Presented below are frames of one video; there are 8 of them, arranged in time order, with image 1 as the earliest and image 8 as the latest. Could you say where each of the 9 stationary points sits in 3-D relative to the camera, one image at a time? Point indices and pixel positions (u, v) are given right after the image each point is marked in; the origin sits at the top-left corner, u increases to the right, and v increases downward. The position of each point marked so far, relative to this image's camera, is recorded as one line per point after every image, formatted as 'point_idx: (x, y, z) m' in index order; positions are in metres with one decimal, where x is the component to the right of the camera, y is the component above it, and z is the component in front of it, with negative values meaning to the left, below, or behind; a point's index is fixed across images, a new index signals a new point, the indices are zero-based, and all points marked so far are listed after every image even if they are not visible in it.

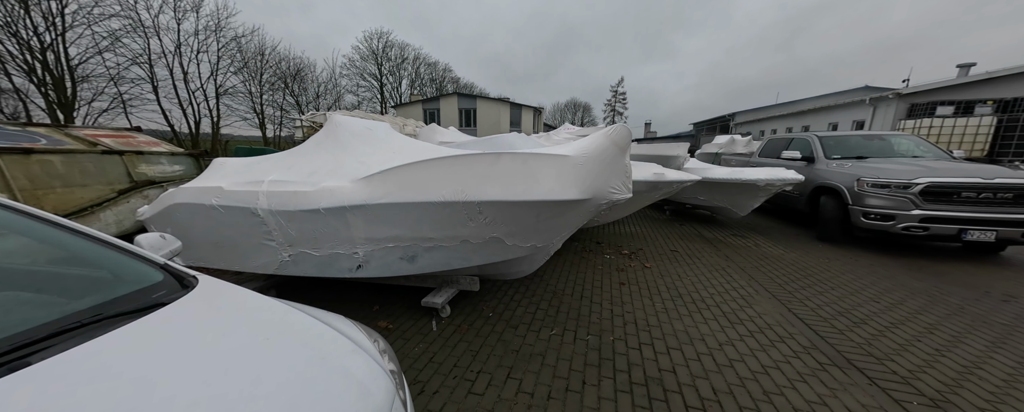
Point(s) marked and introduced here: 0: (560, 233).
0: (+0.4, -0.2, +2.4) m
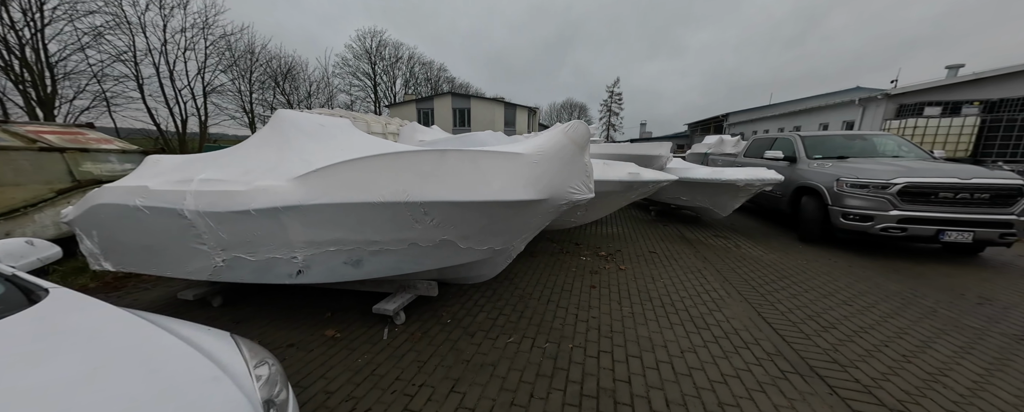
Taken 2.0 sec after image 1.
0: (+0.1, -0.2, +2.3) m
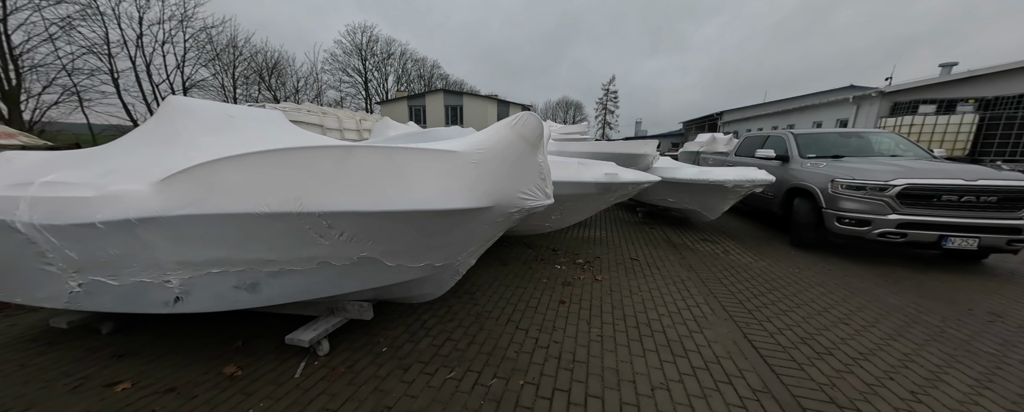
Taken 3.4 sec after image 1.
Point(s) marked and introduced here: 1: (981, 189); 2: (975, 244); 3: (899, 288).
0: (-0.3, -0.3, +2.0) m
1: (+5.3, +0.2, +3.3) m
2: (+5.3, -0.4, +3.4) m
3: (+4.3, -0.9, +3.2) m
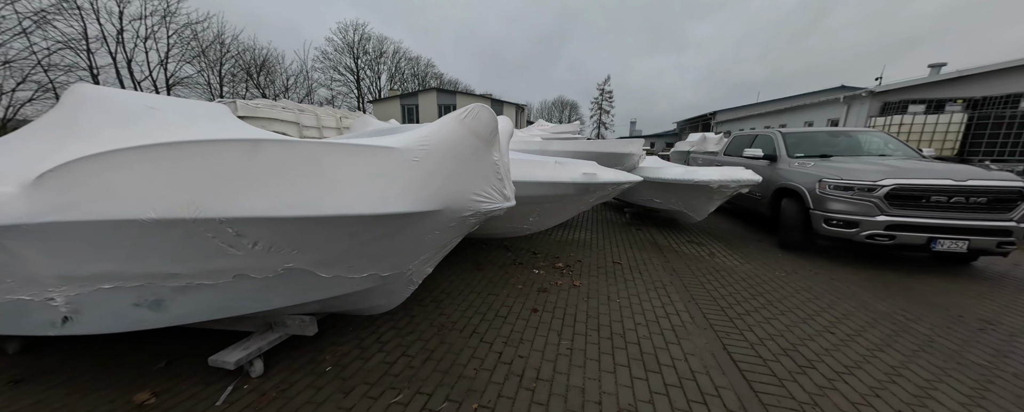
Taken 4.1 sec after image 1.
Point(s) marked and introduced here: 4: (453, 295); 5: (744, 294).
0: (-0.6, -0.3, +1.8) m
1: (+5.0, +0.2, +3.2) m
2: (+5.0, -0.5, +3.2) m
3: (+4.0, -0.9, +3.1) m
4: (-0.6, -0.9, +2.9) m
5: (+2.5, -0.9, +3.1) m
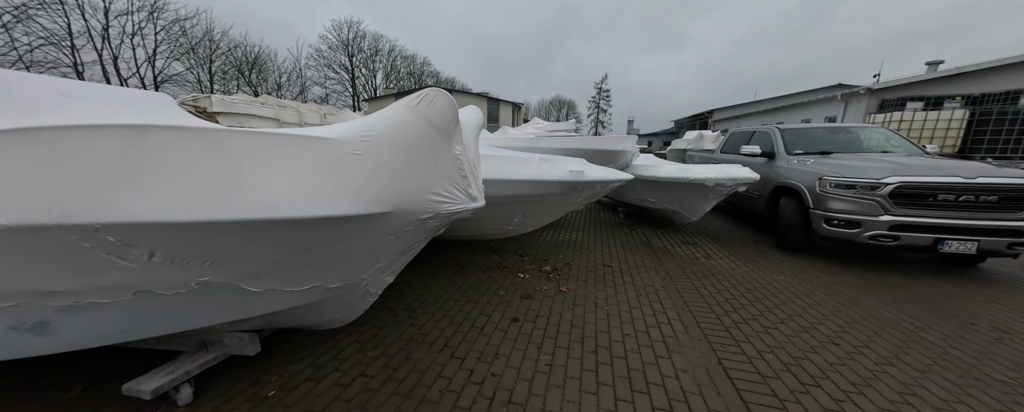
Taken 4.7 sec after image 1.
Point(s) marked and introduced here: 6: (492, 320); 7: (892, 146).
0: (-0.8, -0.3, +1.6) m
1: (+4.9, +0.2, +3.0) m
2: (+4.9, -0.4, +3.1) m
3: (+3.8, -0.9, +2.9) m
4: (-0.8, -0.9, +2.7) m
5: (+2.3, -0.9, +2.9) m
6: (-0.2, -1.0, +2.5) m
7: (+5.7, +0.9, +4.4) m
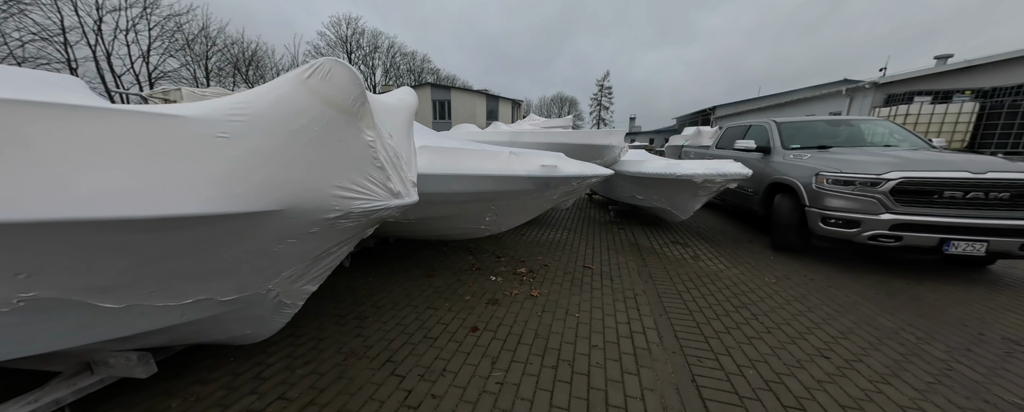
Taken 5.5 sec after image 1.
0: (-1.1, -0.3, +1.3) m
1: (+4.5, +0.2, +2.8) m
2: (+4.5, -0.4, +2.8) m
3: (+3.5, -0.9, +2.6) m
4: (-1.1, -0.9, +2.5) m
5: (+2.0, -0.9, +2.7) m
6: (-0.5, -1.0, +2.3) m
7: (+5.4, +0.9, +4.1) m
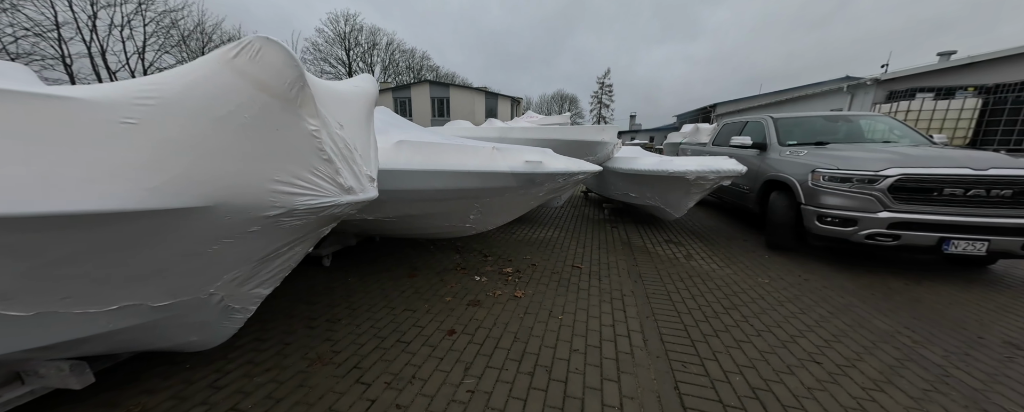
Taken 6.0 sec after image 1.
0: (-1.2, -0.3, +1.2) m
1: (+4.4, +0.2, +2.7) m
2: (+4.4, -0.4, +2.7) m
3: (+3.3, -0.9, +2.5) m
4: (-1.3, -0.9, +2.4) m
5: (+1.8, -0.9, +2.6) m
6: (-0.7, -0.9, +2.2) m
7: (+5.3, +1.0, +4.0) m
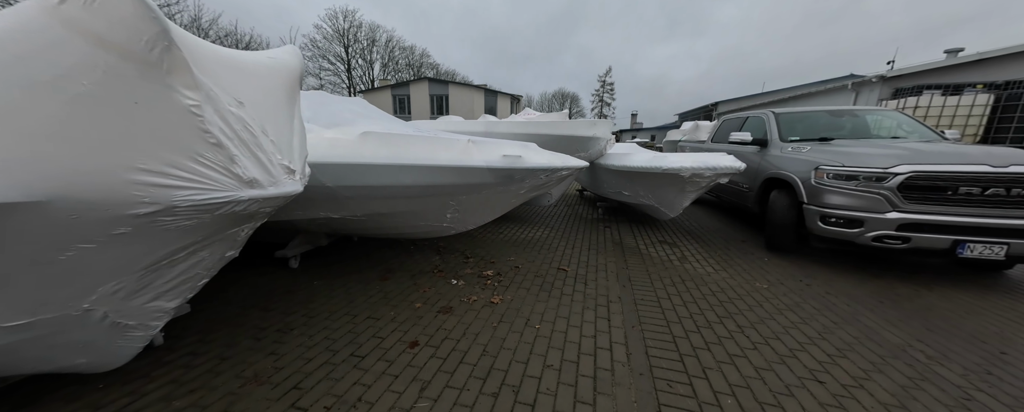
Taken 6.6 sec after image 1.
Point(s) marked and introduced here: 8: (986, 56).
0: (-1.5, -0.3, +1.0) m
1: (+4.2, +0.2, +2.4) m
2: (+4.2, -0.4, +2.5) m
3: (+3.1, -0.9, +2.3) m
4: (-1.5, -0.8, +2.2) m
5: (+1.6, -0.9, +2.4) m
6: (-0.9, -0.9, +2.0) m
7: (+5.1, +1.0, +3.8) m
8: (+12.0, +3.9, +7.4) m
